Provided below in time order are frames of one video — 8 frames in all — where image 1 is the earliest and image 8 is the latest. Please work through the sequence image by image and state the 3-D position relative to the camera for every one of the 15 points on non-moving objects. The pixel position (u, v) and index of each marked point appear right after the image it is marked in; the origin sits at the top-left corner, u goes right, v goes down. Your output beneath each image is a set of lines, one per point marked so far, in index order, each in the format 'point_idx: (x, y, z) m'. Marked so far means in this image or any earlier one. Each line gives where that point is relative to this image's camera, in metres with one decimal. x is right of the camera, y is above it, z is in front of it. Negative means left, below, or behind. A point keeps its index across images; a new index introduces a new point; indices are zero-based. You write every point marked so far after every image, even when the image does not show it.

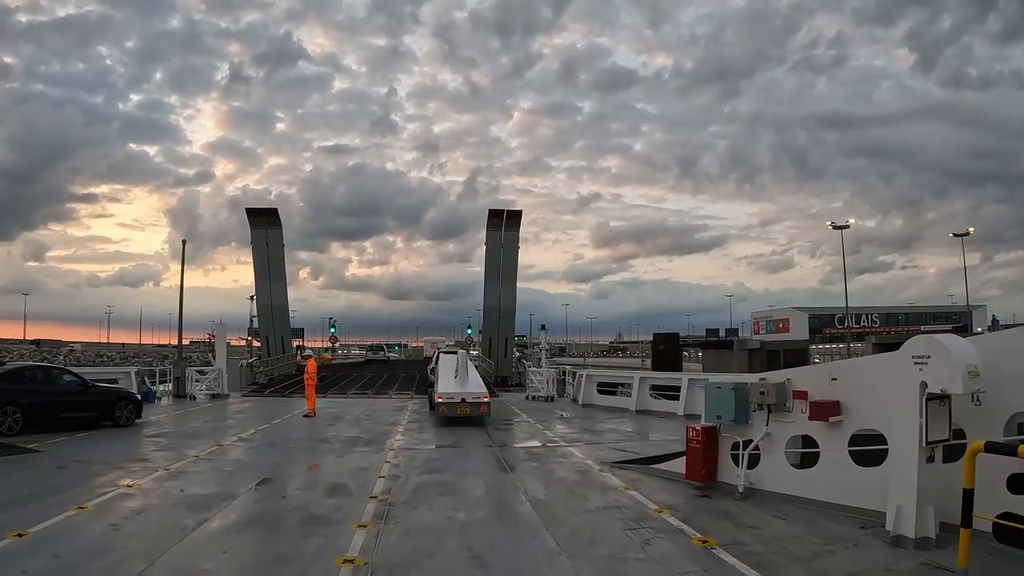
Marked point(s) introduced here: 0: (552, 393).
0: (+1.3, -3.4, +19.7) m
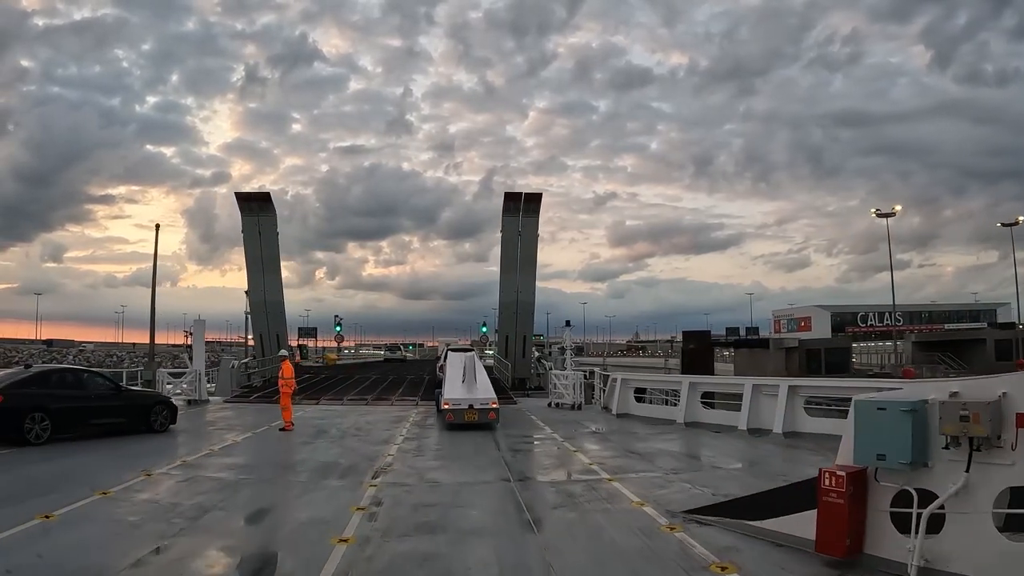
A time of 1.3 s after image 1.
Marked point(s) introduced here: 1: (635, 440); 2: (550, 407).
0: (+1.8, -3.1, +16.8) m
1: (+2.5, -3.1, +12.3) m
2: (+1.1, -3.4, +17.3) m
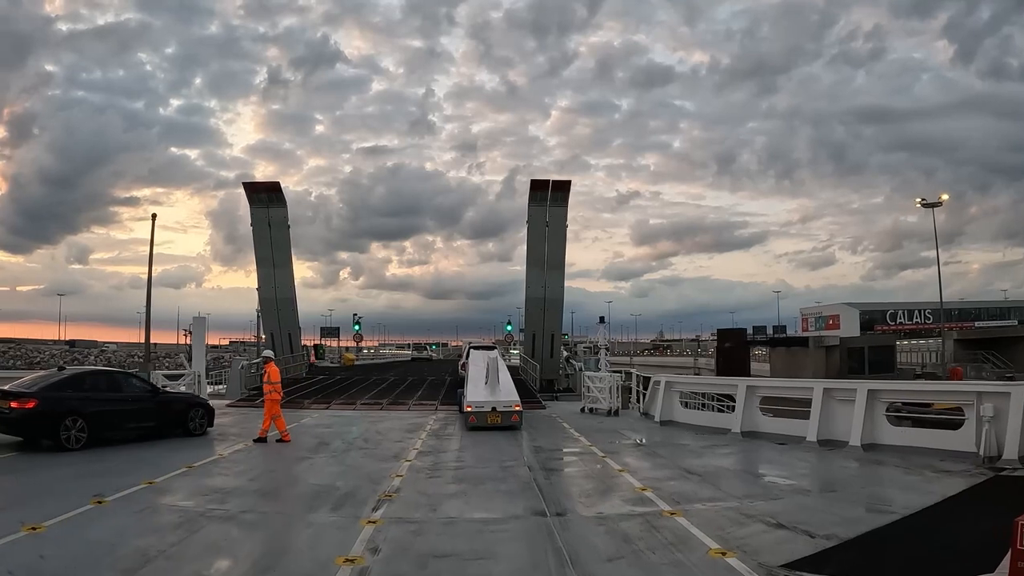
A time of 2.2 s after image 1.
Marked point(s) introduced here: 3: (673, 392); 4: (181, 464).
0: (+2.6, -2.9, +15.0) m
1: (+3.0, -2.9, +10.5) m
2: (+1.8, -3.2, +15.6) m
3: (+3.7, -2.4, +13.9) m
4: (-5.2, -2.8, +9.6) m
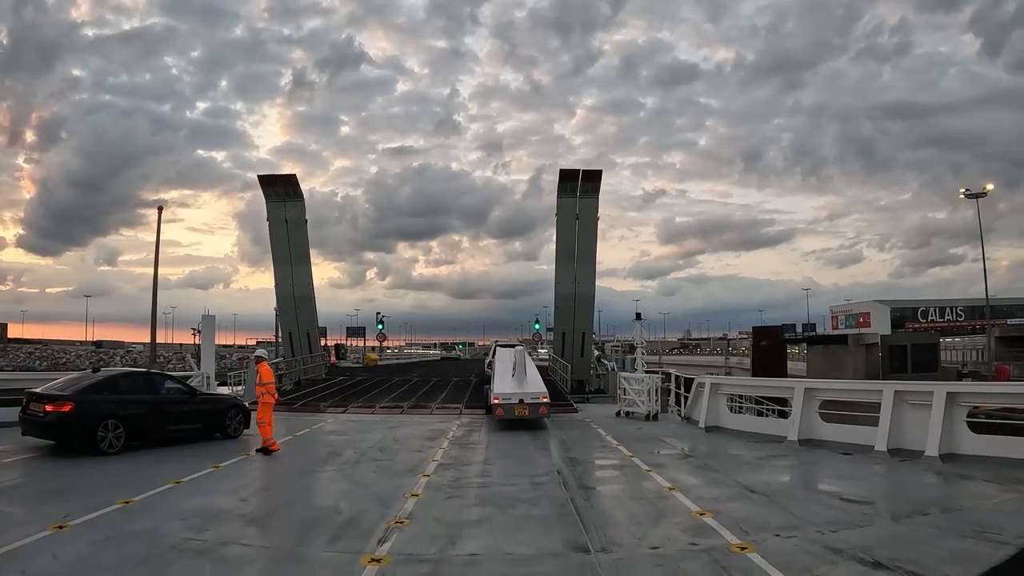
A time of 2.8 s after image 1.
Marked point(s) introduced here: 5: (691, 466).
0: (+3.2, -2.7, +13.8) m
1: (+3.5, -2.7, +9.2) m
2: (+2.5, -3.0, +14.4) m
3: (+4.3, -2.2, +12.6) m
4: (-4.8, -2.7, +8.7) m
5: (+2.6, -2.6, +9.0) m
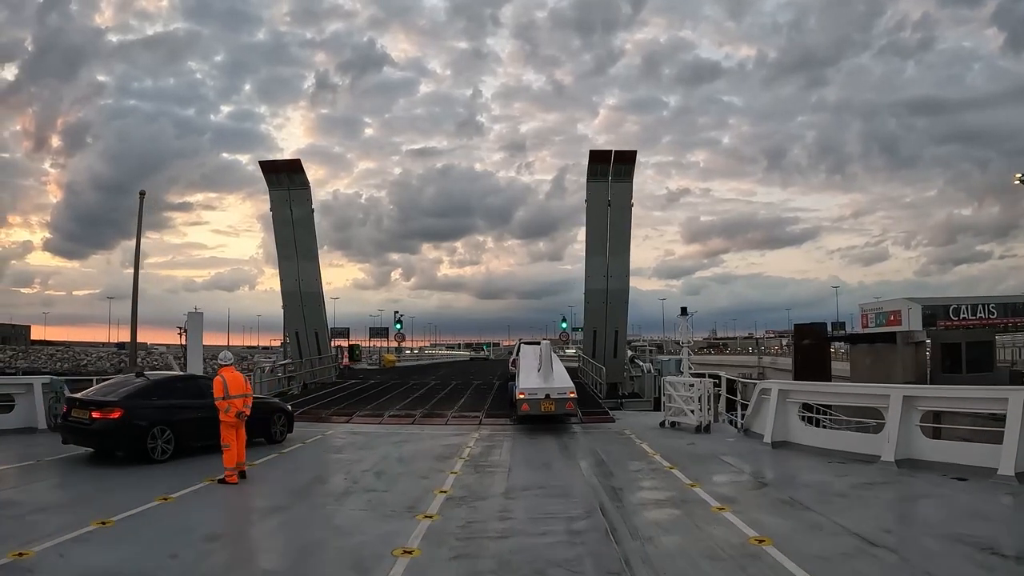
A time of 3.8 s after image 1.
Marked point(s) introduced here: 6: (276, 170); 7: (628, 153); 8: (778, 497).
0: (+3.7, -2.5, +11.7) m
1: (+3.8, -2.5, +7.2) m
2: (+3.0, -2.8, +12.3) m
3: (+4.8, -2.0, +10.5) m
4: (-4.5, -2.6, +6.9) m
5: (+3.0, -2.4, +7.0) m
6: (-7.5, +3.7, +19.3) m
7: (+3.6, +4.2, +18.9) m
8: (+3.2, -2.5, +7.2) m
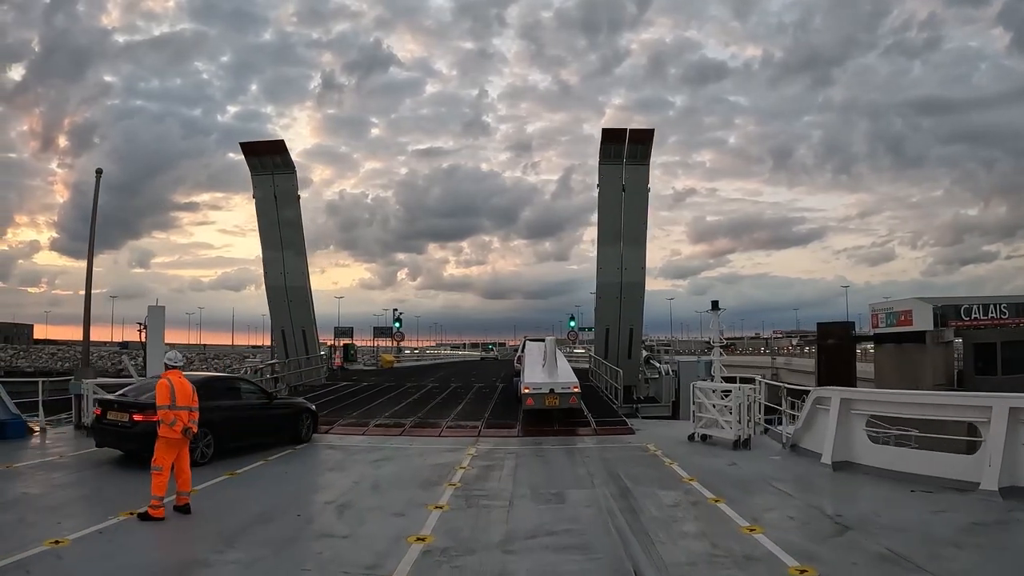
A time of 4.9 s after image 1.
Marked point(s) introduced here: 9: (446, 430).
0: (+3.8, -2.3, +9.9) m
1: (+3.8, -2.3, +5.3) m
2: (+3.1, -2.6, +10.5) m
3: (+4.8, -1.8, +8.6) m
4: (-4.5, -2.4, +5.2) m
5: (+3.0, -2.3, +5.2) m
6: (-7.3, +3.9, +17.6) m
7: (+3.7, +4.4, +17.1) m
8: (+3.2, -2.3, +5.4) m
9: (-1.2, -2.7, +11.5) m
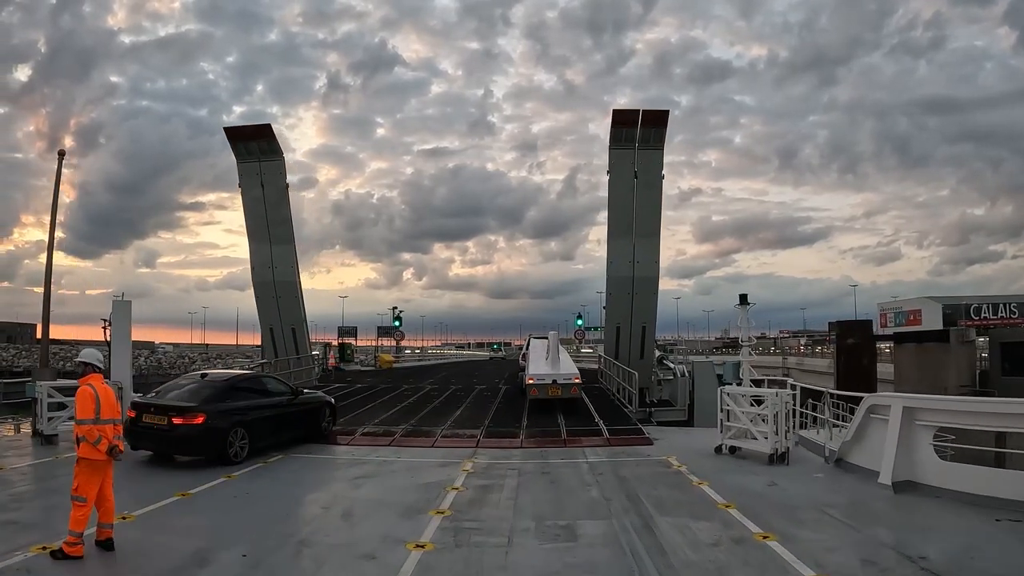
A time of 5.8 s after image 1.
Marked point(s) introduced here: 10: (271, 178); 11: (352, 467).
0: (+3.8, -2.2, +8.6) m
1: (+3.8, -2.2, +4.0) m
2: (+3.1, -2.5, +9.2) m
3: (+4.8, -1.7, +7.3) m
4: (-4.5, -2.3, +3.9) m
5: (+3.0, -2.1, +3.9) m
6: (-7.3, +4.0, +16.4) m
7: (+3.8, +4.5, +15.8) m
8: (+3.1, -2.1, +4.1) m
9: (-1.2, -2.6, +10.2) m
10: (-6.7, +3.0, +16.9) m
11: (-2.2, -2.5, +8.5) m
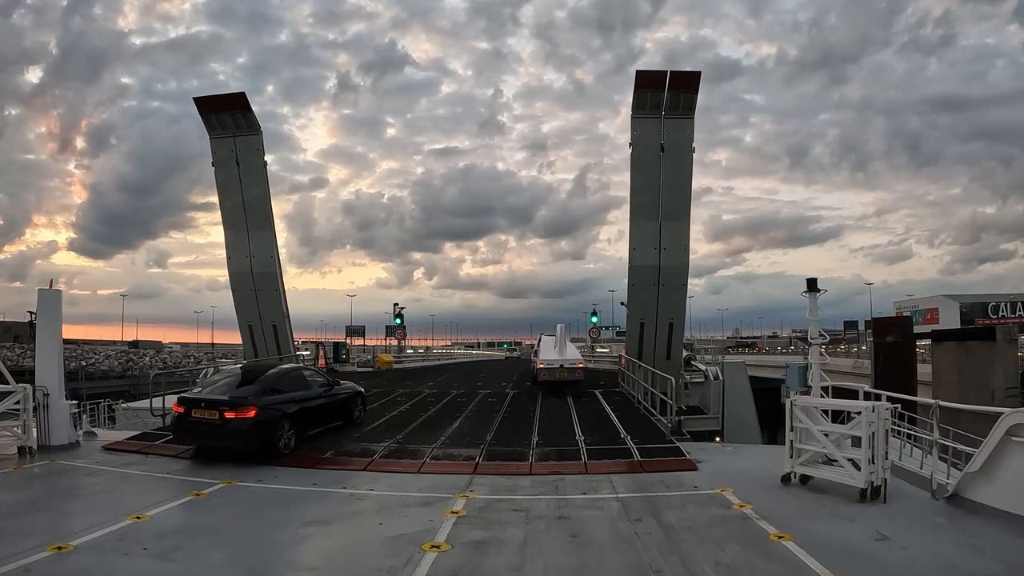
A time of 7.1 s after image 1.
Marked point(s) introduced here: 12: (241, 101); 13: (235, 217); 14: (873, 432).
0: (+3.9, -2.0, +6.4) m
1: (+3.8, -2.0, +1.9) m
2: (+3.2, -2.3, +7.1) m
3: (+4.9, -1.4, +5.2) m
4: (-4.5, -2.1, +2.0) m
5: (+2.9, -1.9, +1.7) m
6: (-7.1, +4.2, +14.5) m
7: (+4.0, +4.7, +13.6) m
8: (+3.1, -1.9, +2.0) m
9: (-1.1, -2.3, +8.2) m
10: (-6.5, +3.2, +14.9) m
11: (-2.1, -2.3, +6.4) m
12: (-6.4, +4.4, +14.4) m
13: (-6.9, +1.8, +15.3) m
14: (+3.8, -1.5, +6.5) m
